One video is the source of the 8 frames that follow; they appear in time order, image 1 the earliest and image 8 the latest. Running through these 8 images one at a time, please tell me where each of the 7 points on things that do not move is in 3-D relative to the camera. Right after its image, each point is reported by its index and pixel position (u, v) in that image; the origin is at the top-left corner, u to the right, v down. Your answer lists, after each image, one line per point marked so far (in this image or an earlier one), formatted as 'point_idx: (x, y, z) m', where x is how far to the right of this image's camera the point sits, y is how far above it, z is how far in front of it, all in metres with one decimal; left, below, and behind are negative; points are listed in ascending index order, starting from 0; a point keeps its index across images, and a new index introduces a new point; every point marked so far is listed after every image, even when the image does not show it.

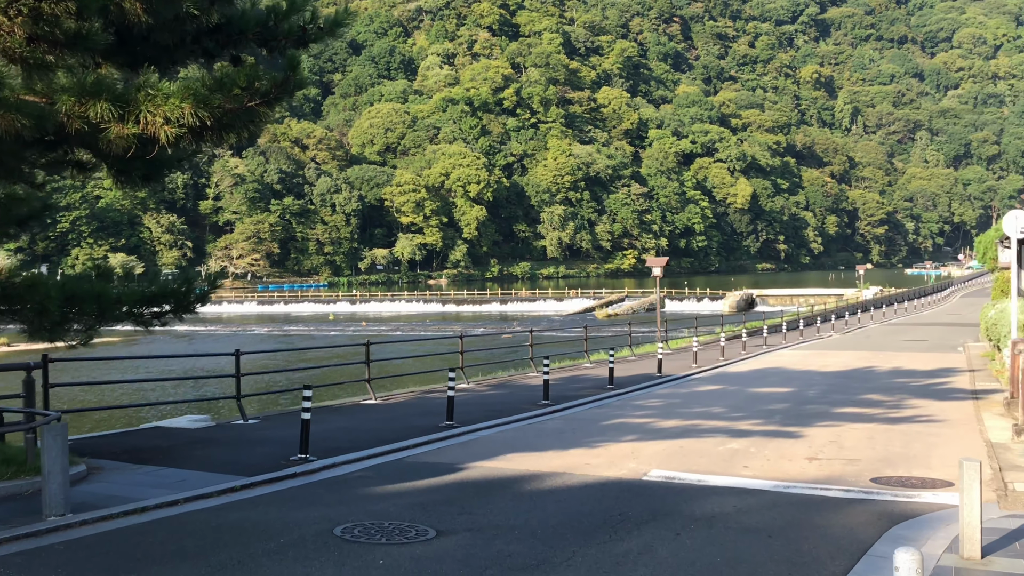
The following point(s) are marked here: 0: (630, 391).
0: (+1.9, -1.6, +13.4) m
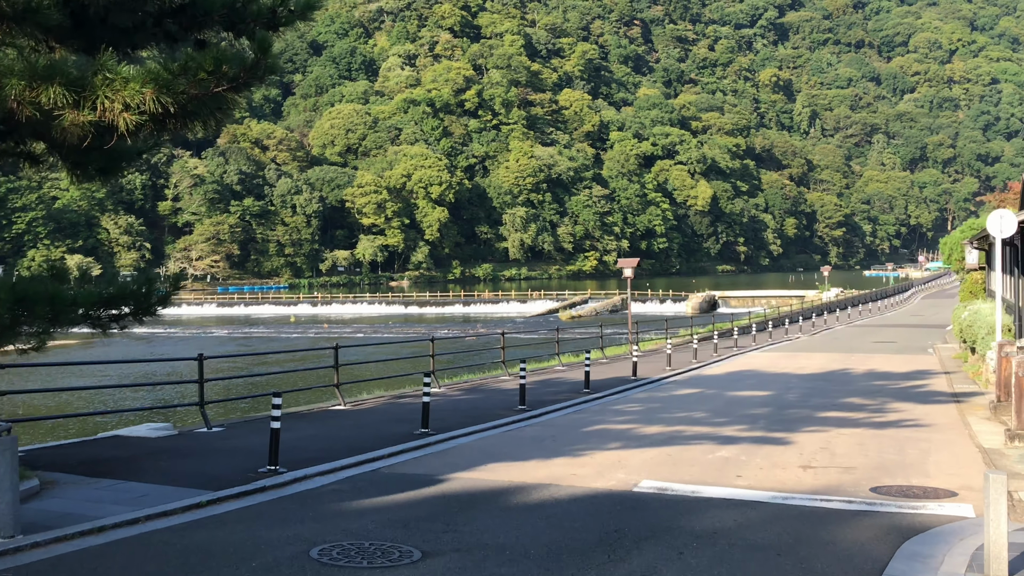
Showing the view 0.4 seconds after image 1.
0: (+1.5, -1.6, +13.0) m
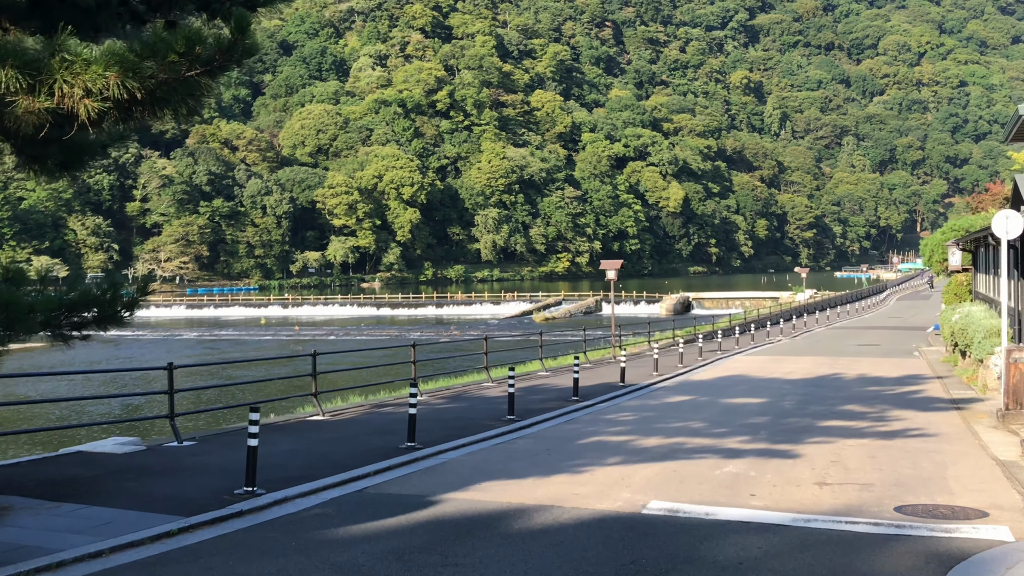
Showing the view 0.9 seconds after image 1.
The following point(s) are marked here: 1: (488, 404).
0: (+1.3, -1.7, +12.6) m
1: (-0.4, -1.7, +12.8) m
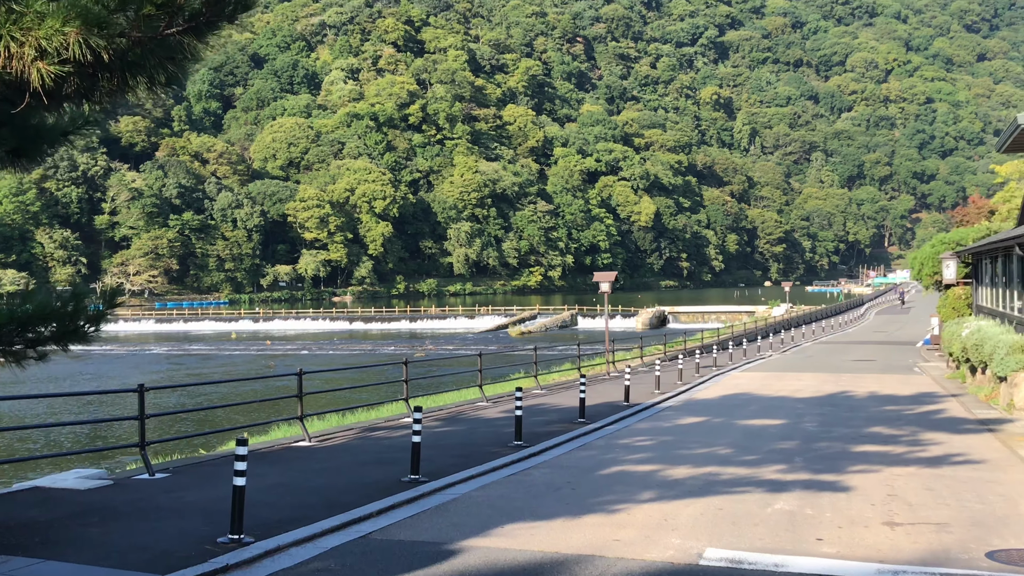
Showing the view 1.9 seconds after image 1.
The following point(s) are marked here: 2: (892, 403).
0: (+1.3, -1.9, +11.7) m
1: (-0.3, -1.9, +11.8) m
2: (+6.2, -1.9, +14.0) m
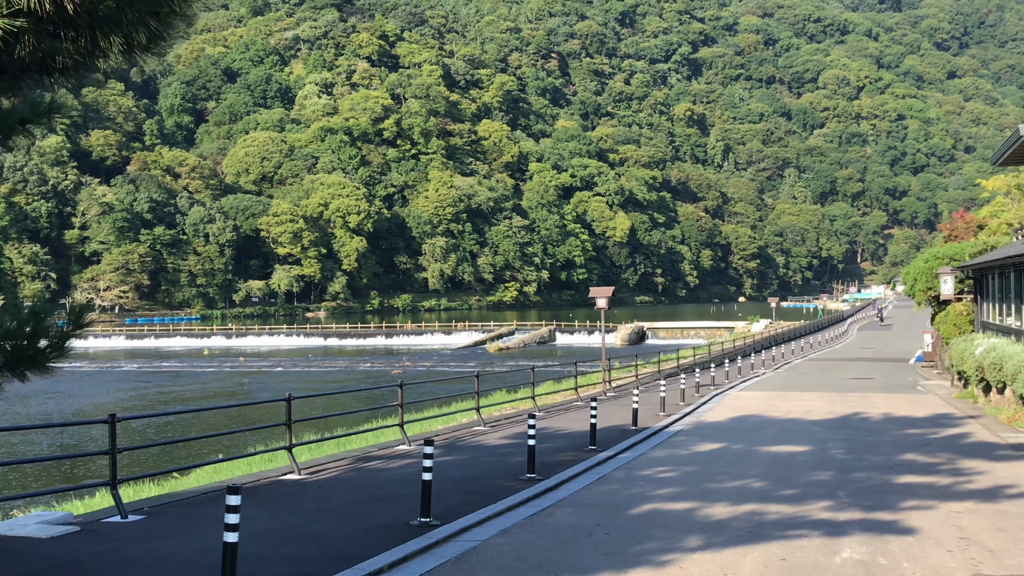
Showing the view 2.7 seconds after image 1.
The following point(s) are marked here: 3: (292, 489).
0: (+1.4, -2.1, +10.8) m
1: (-0.3, -2.2, +10.9) m
2: (+6.3, -2.2, +13.3) m
3: (-2.4, -2.2, +9.3) m
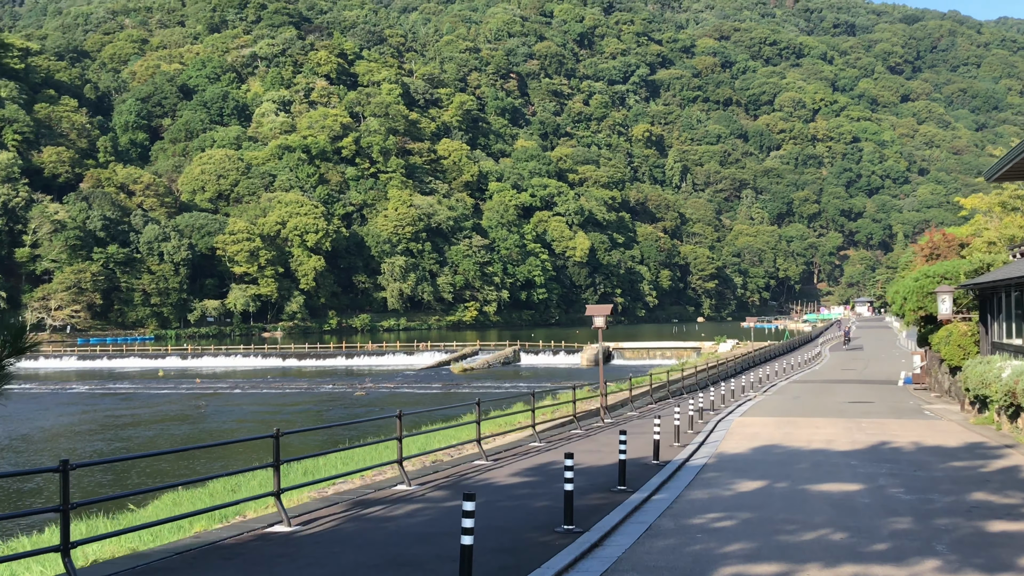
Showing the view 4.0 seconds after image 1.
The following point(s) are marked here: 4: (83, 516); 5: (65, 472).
0: (+1.6, -2.3, +9.5) m
1: (0.0, -2.4, +9.6) m
2: (+6.4, -2.4, +12.3) m
3: (-2.1, -2.4, +7.8) m
4: (-9.8, -4.8, +19.5) m
5: (-3.4, -1.5, +6.6) m
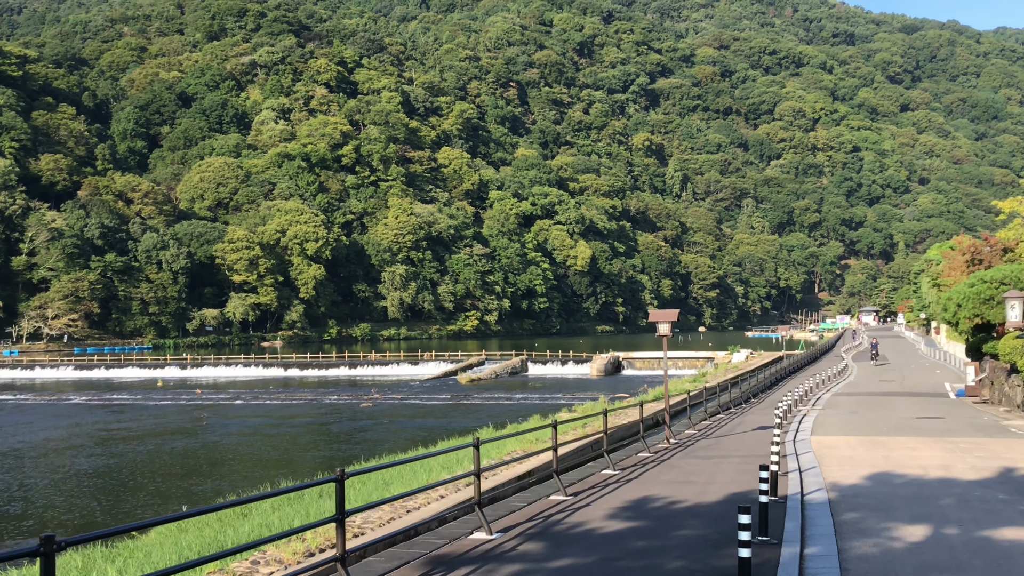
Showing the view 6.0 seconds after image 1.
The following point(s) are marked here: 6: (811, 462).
0: (+2.8, -2.4, +8.0) m
1: (+1.2, -2.4, +8.0) m
2: (+7.5, -2.5, +10.8) m
3: (-0.9, -2.4, +6.2) m
4: (-8.7, -4.9, +17.8) m
5: (-2.2, -1.5, +5.0) m
6: (+4.7, -2.8, +14.0) m
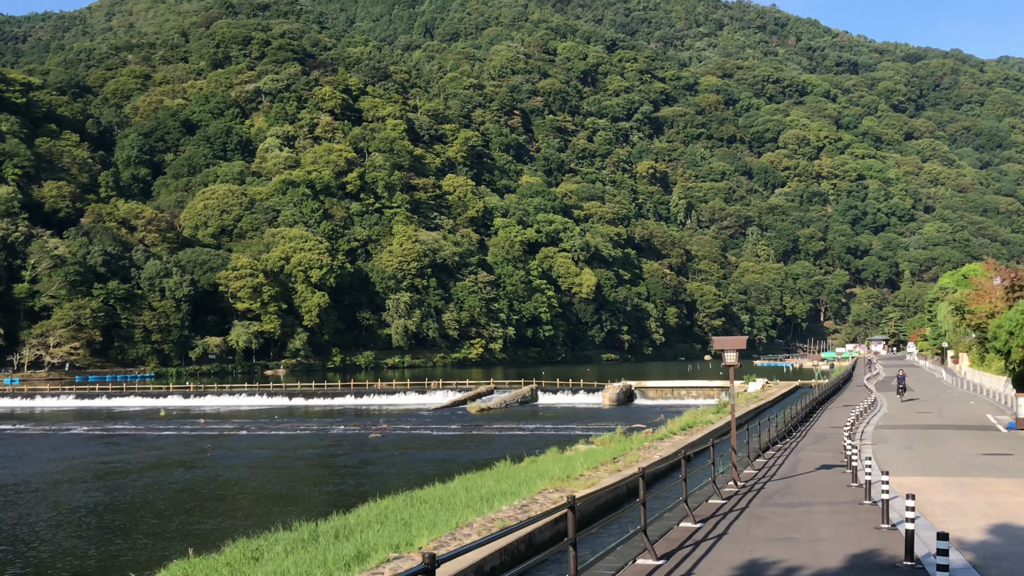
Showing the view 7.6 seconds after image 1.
0: (+3.7, -2.6, +6.4) m
1: (+2.0, -2.6, +6.5) m
2: (+8.4, -2.8, +9.2) m
3: (0.0, -2.5, +4.7) m
4: (-7.8, -5.5, +16.2) m
5: (-1.4, -1.6, +3.6) m
6: (+5.6, -3.2, +12.5) m
